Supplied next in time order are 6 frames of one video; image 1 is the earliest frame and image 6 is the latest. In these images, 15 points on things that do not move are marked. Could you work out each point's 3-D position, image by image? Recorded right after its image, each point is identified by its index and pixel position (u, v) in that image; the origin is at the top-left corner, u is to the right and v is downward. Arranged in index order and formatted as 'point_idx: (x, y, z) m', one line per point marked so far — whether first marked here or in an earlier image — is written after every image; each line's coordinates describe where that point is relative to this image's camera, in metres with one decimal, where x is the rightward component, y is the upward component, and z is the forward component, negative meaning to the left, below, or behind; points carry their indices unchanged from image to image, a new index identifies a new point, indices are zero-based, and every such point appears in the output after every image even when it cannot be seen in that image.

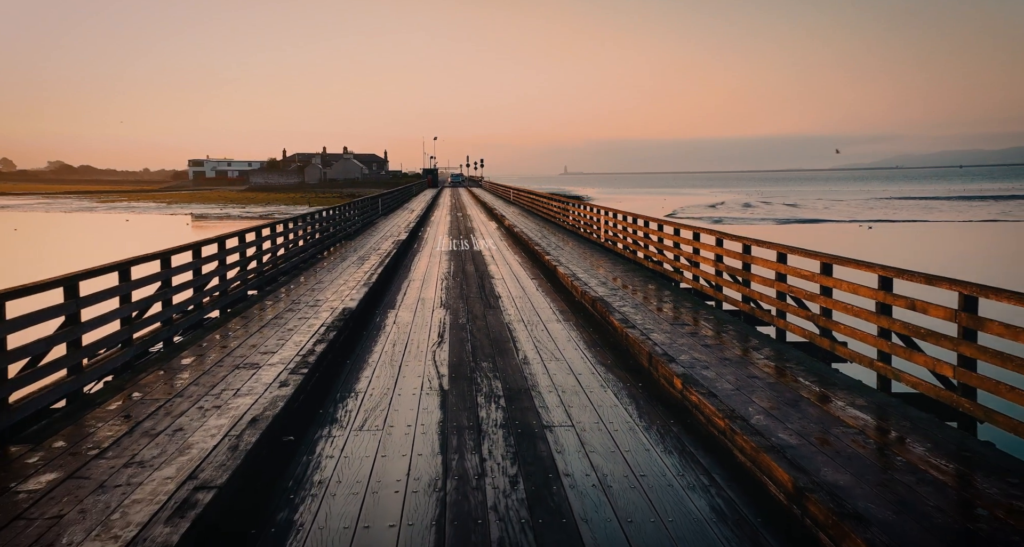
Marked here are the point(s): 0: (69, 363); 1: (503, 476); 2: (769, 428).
0: (-3.5, -0.7, +5.1) m
1: (0.0, -1.2, +3.9) m
2: (+1.8, -1.1, +4.5) m
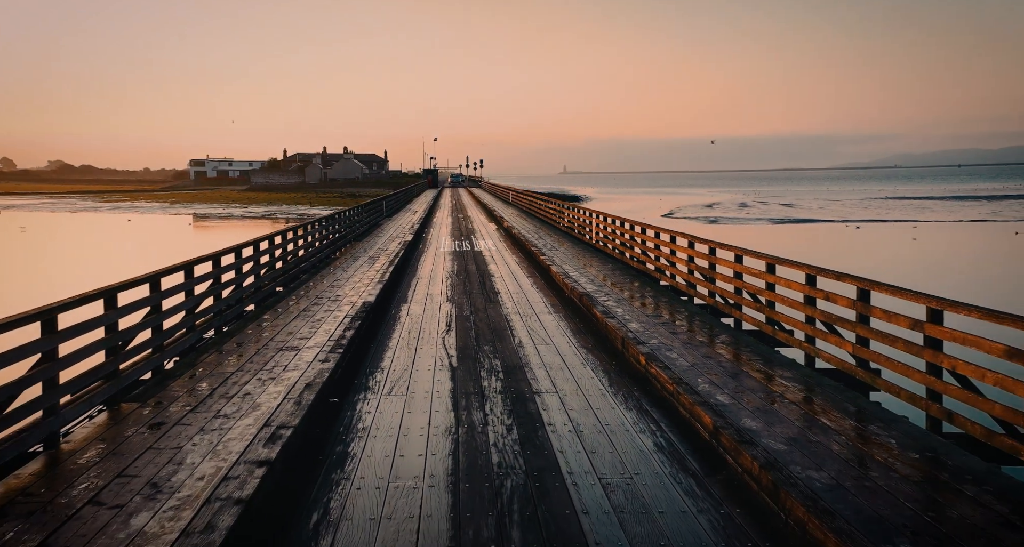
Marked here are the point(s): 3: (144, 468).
0: (-3.6, -0.7, +6.3) m
1: (-0.1, -1.2, +5.1) m
2: (+1.7, -1.0, +5.7) m
3: (-2.4, -1.3, +4.3) m
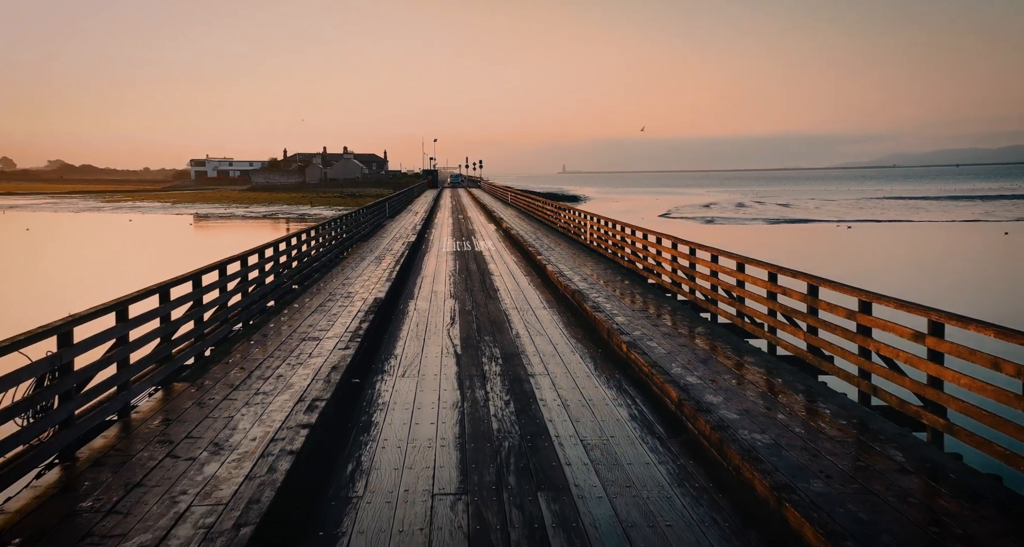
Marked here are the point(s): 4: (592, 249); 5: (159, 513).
0: (-3.6, -0.7, +7.2) m
1: (-0.1, -1.2, +6.0) m
2: (+1.7, -1.0, +6.6) m
3: (-2.5, -1.3, +5.1) m
4: (+2.2, +0.7, +17.6) m
5: (-2.2, -1.5, +3.9) m
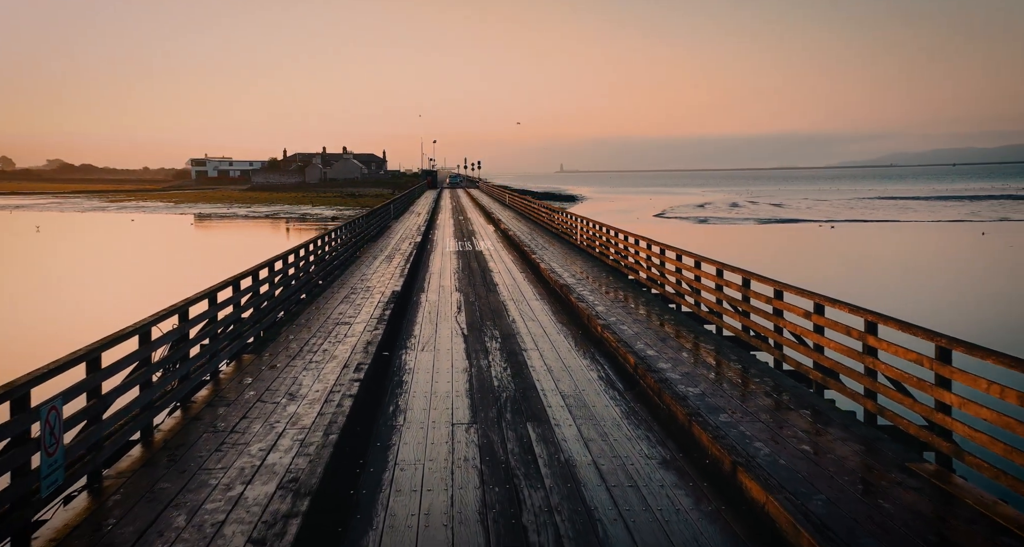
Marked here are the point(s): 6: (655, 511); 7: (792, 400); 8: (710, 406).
0: (-3.6, -0.6, +8.9) m
1: (-0.1, -1.1, +7.8) m
2: (+1.7, -1.0, +8.3) m
3: (-2.5, -1.2, +6.9) m
4: (+2.1, +0.8, +19.3) m
5: (-2.2, -1.4, +5.6) m
6: (+1.0, -1.6, +4.3) m
7: (+2.9, -1.3, +6.5) m
8: (+1.9, -1.3, +6.2) m
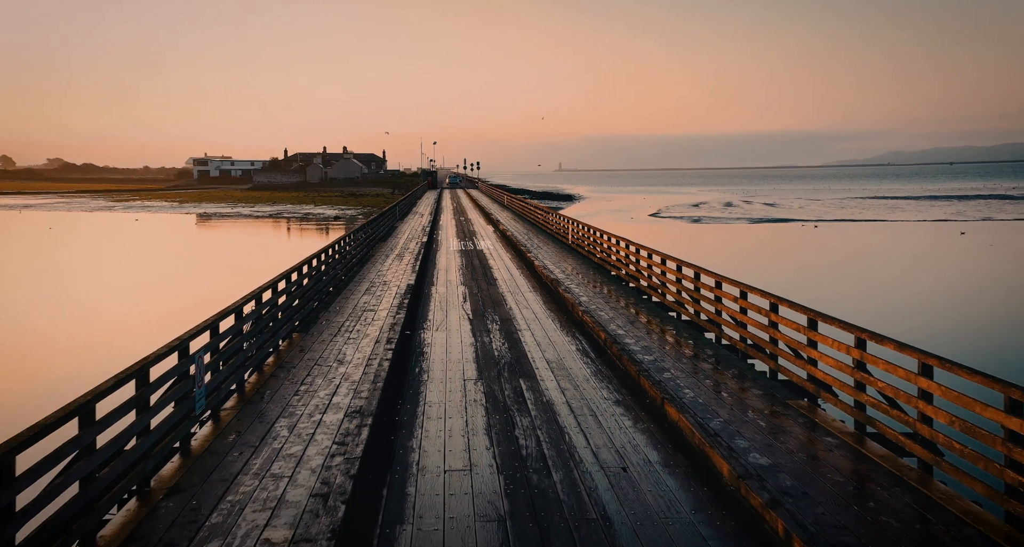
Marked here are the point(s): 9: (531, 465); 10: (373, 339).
0: (-3.7, -0.5, +10.9) m
1: (-0.2, -1.1, +9.8) m
2: (+1.6, -0.9, +10.3) m
3: (-2.6, -1.2, +8.9) m
4: (+2.1, +0.9, +21.3) m
5: (-2.2, -1.3, +7.7) m
6: (+0.9, -1.5, +6.3) m
7: (+2.8, -1.2, +8.6) m
8: (+1.9, -1.2, +8.2) m
9: (+0.2, -1.7, +5.5) m
10: (-2.1, -1.0, +9.6) m
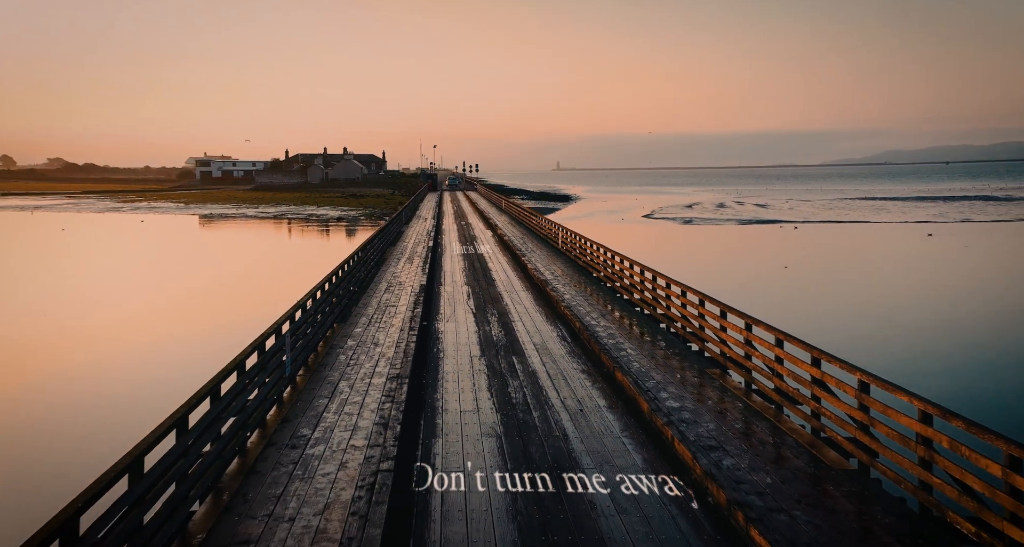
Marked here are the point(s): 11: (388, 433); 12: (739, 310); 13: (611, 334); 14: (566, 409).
0: (-3.8, -0.6, +13.5) m
1: (-0.3, -1.1, +12.4) m
2: (+1.5, -0.9, +13.0) m
3: (-2.6, -1.2, +11.5) m
4: (+1.9, +0.8, +23.9) m
5: (-2.3, -1.4, +10.3) m
6: (+0.9, -1.6, +9.0) m
7: (+2.7, -1.3, +11.2) m
8: (+1.8, -1.3, +10.8) m
9: (+0.1, -1.7, +8.2) m
10: (-2.2, -1.1, +12.2) m
11: (-1.4, -1.8, +7.2) m
12: (+3.3, -0.5, +9.2) m
13: (+1.8, -1.1, +11.7) m
14: (+0.7, -1.7, +8.1) m
